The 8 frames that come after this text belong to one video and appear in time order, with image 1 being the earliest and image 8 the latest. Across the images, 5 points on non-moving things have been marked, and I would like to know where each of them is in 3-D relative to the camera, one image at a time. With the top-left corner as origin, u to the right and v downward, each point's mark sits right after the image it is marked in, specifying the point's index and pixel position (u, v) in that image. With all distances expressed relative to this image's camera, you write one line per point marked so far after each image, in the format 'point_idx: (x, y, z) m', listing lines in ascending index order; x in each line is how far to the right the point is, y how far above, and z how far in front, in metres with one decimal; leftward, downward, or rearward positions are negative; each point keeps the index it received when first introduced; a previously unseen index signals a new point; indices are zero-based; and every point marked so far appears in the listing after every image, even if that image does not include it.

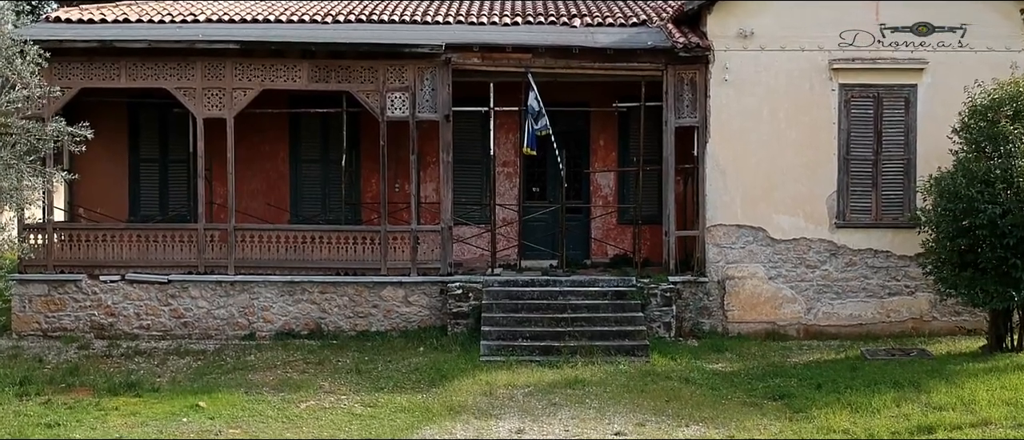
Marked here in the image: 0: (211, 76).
0: (-3.3, +1.6, +10.8) m
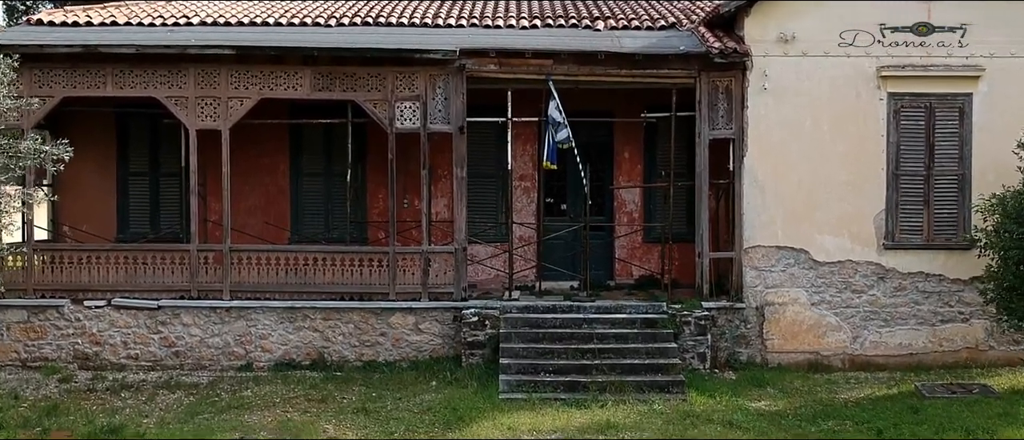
0: (-3.1, +1.4, +9.9) m
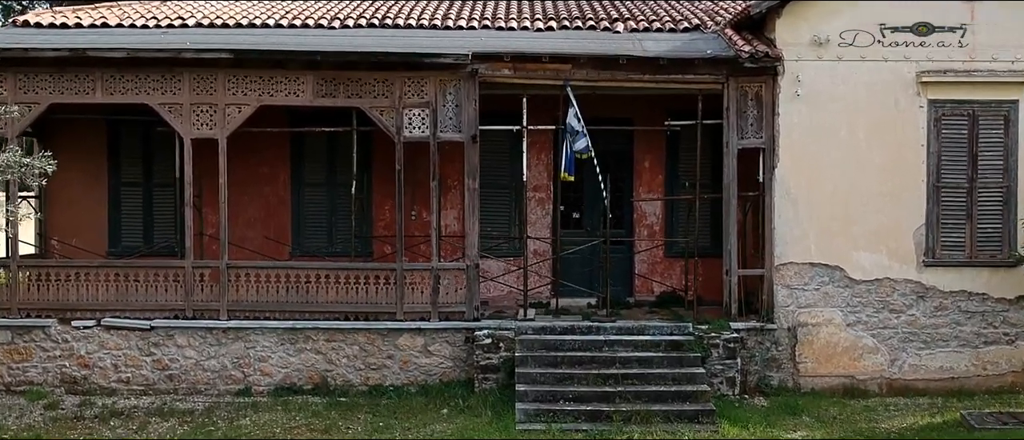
0: (-2.9, +1.2, +9.3) m
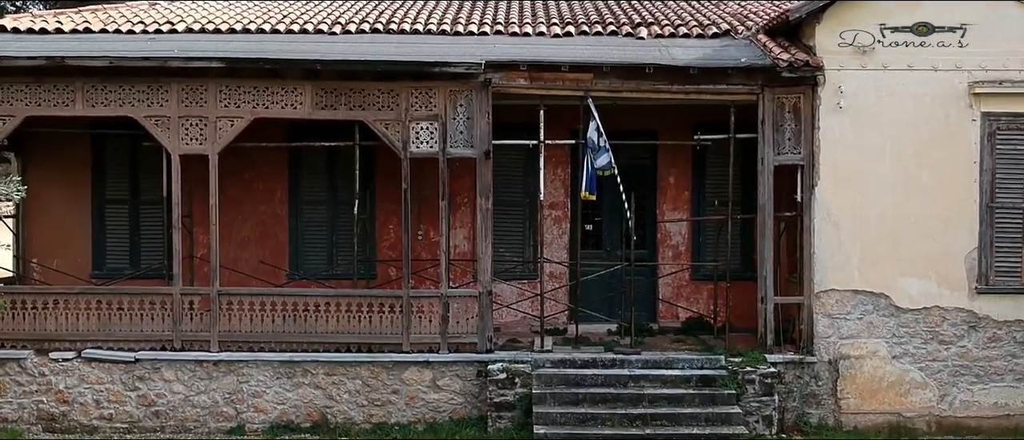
0: (-2.8, +1.0, +8.5) m
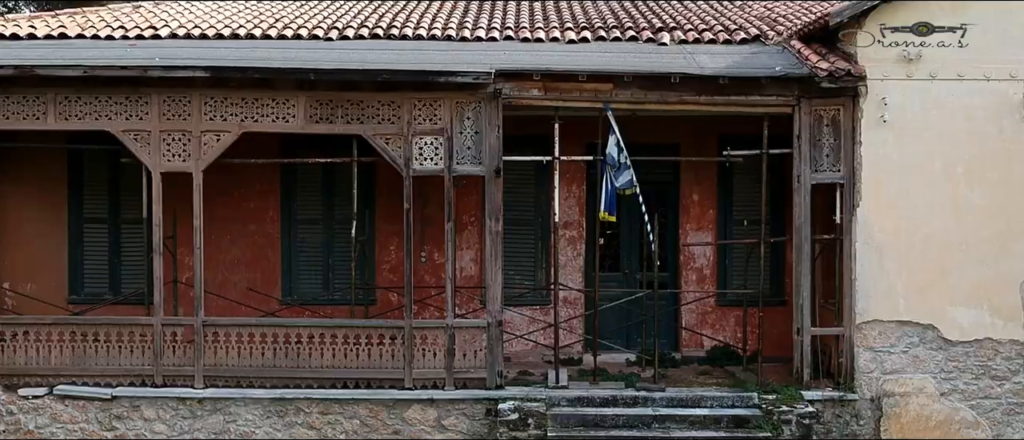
0: (-2.7, +0.8, +7.8) m
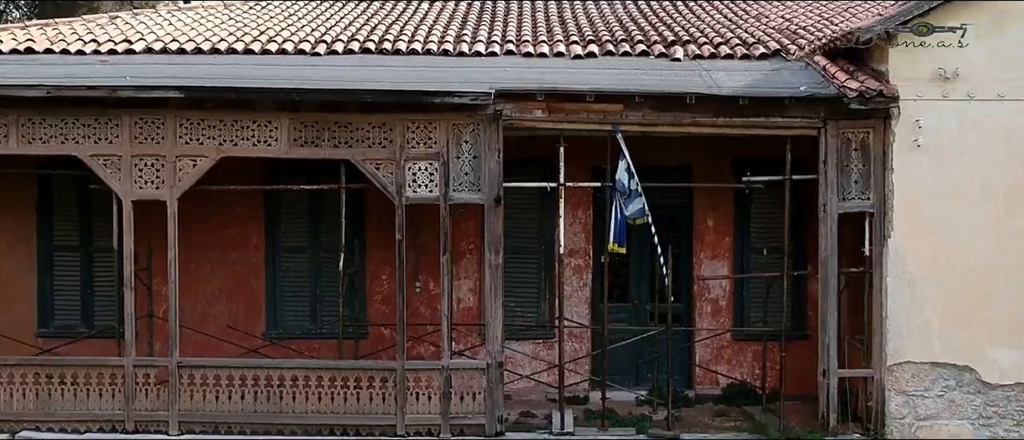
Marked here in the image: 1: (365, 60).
0: (-2.7, +0.6, +7.2) m
1: (-1.2, +1.3, +7.9) m
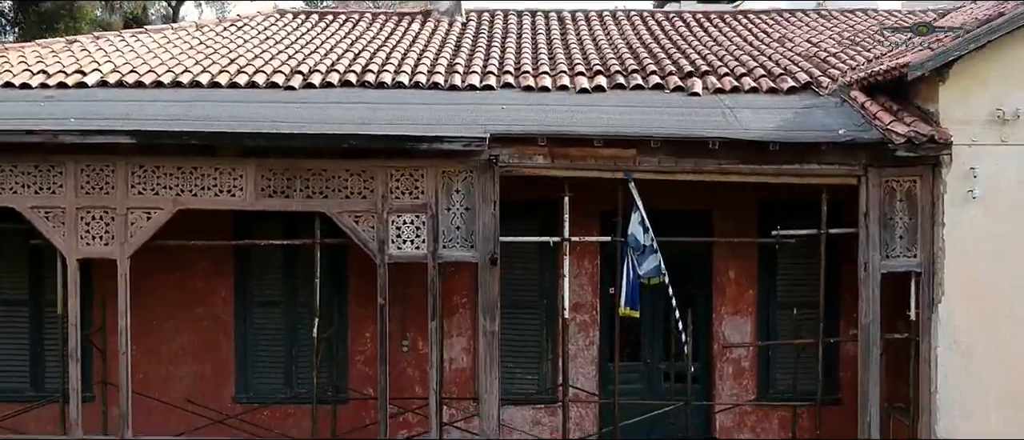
0: (-2.7, +0.2, +6.3) m
1: (-1.2, +0.9, +7.0) m
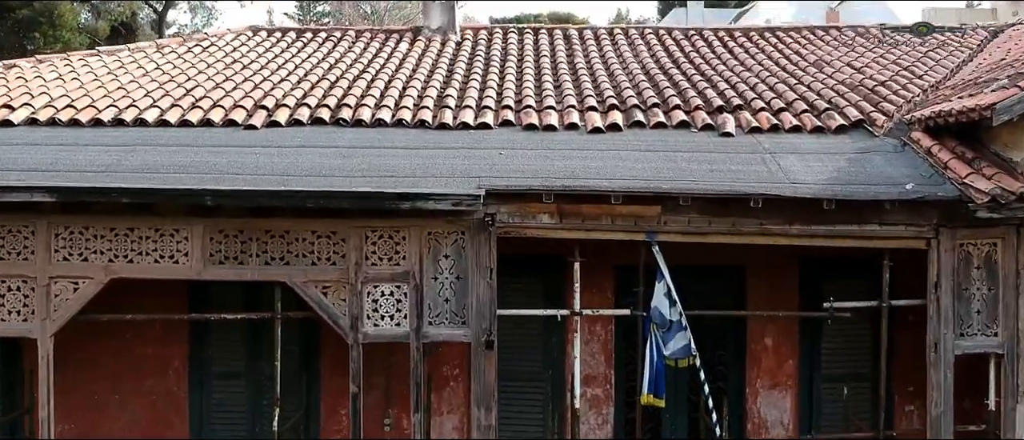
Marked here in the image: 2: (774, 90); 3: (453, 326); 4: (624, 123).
0: (-2.7, -0.2, +5.3) m
1: (-1.2, +0.5, +5.9) m
2: (+1.8, +0.9, +6.8) m
3: (-0.3, -0.6, +5.3) m
4: (+0.7, +0.6, +6.1) m
